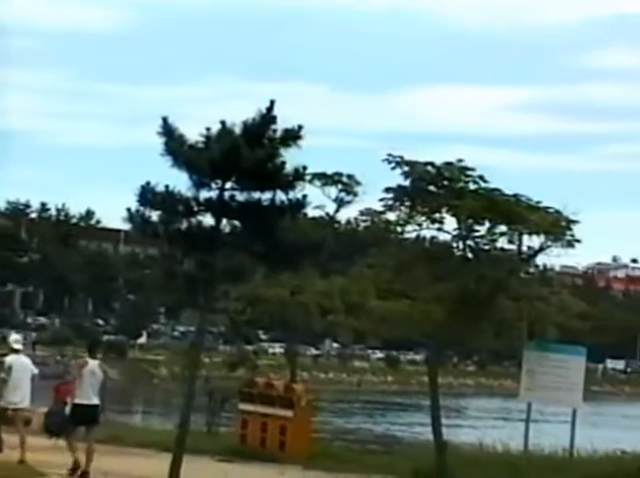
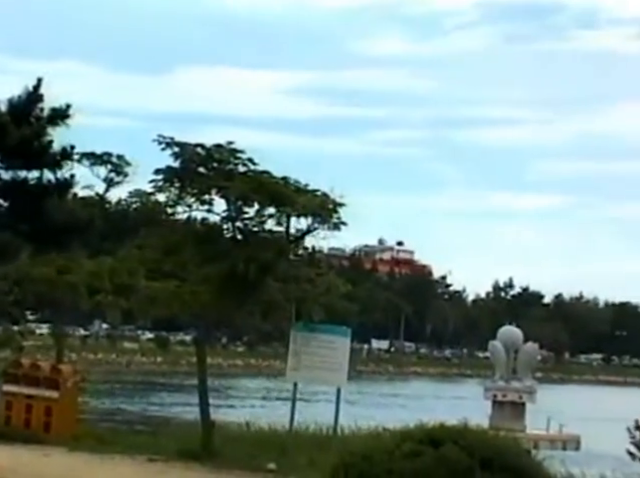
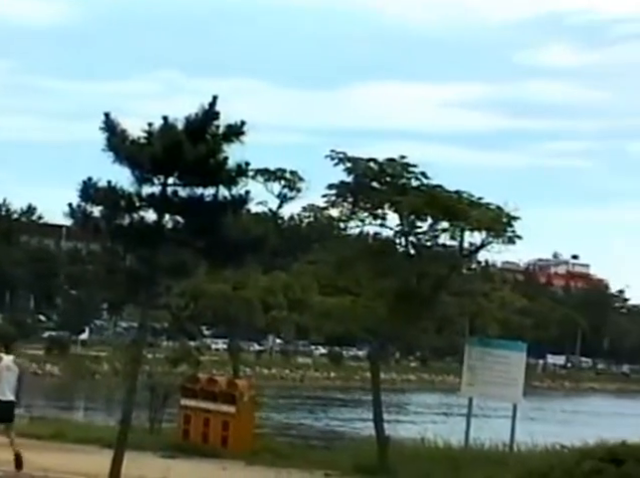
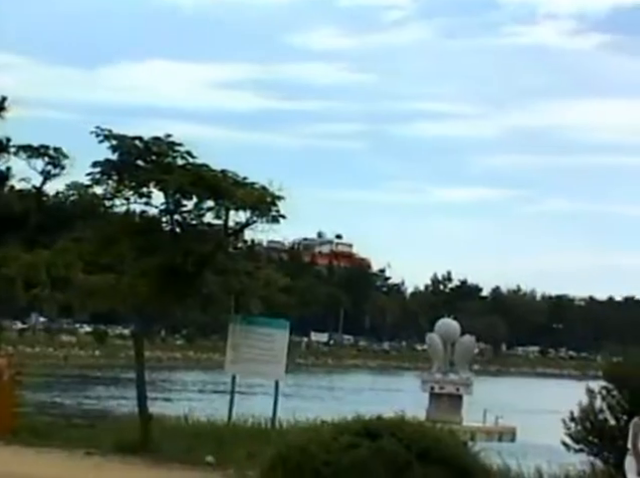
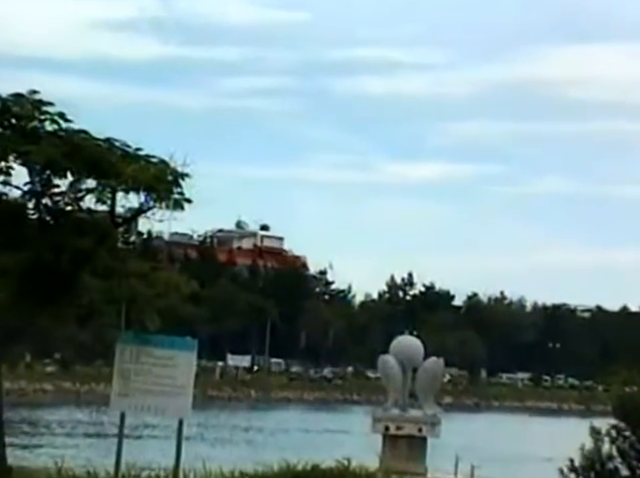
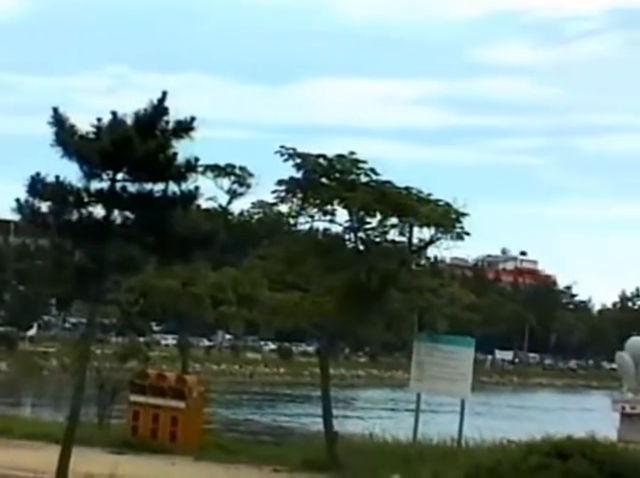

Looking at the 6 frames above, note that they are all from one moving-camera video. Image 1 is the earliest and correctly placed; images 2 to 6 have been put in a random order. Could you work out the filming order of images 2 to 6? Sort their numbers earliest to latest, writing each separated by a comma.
3, 6, 2, 4, 5
